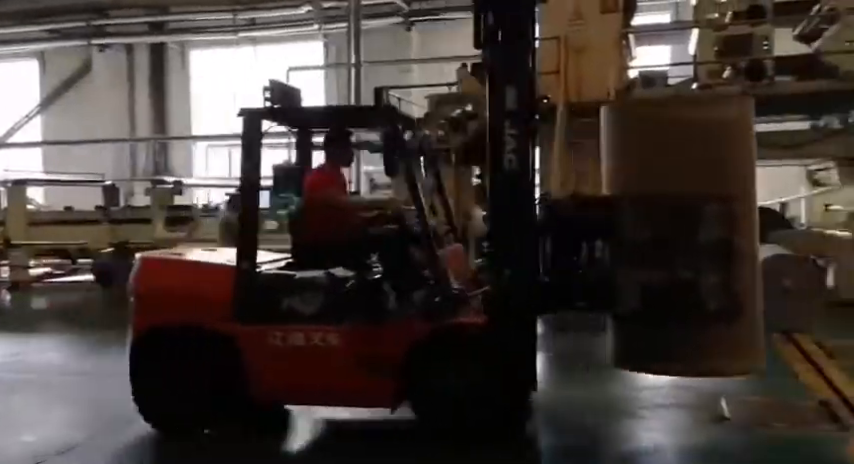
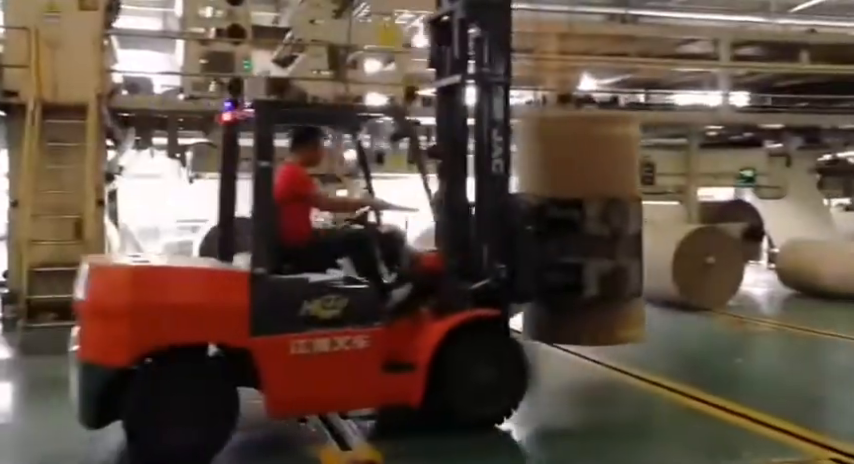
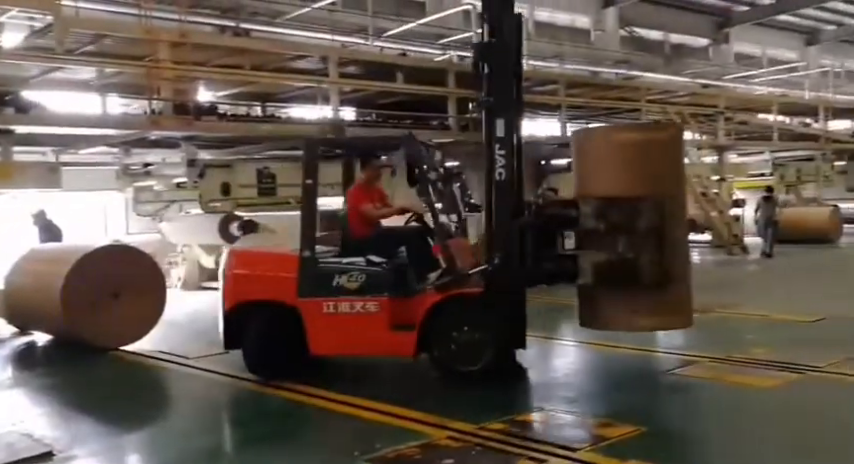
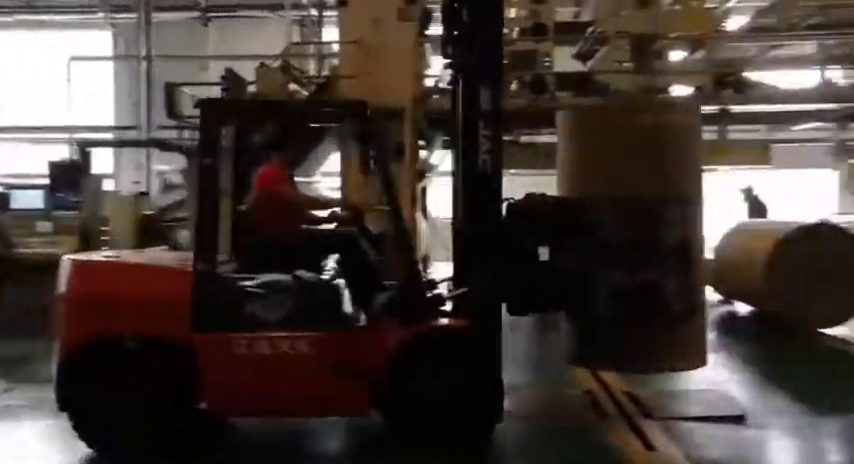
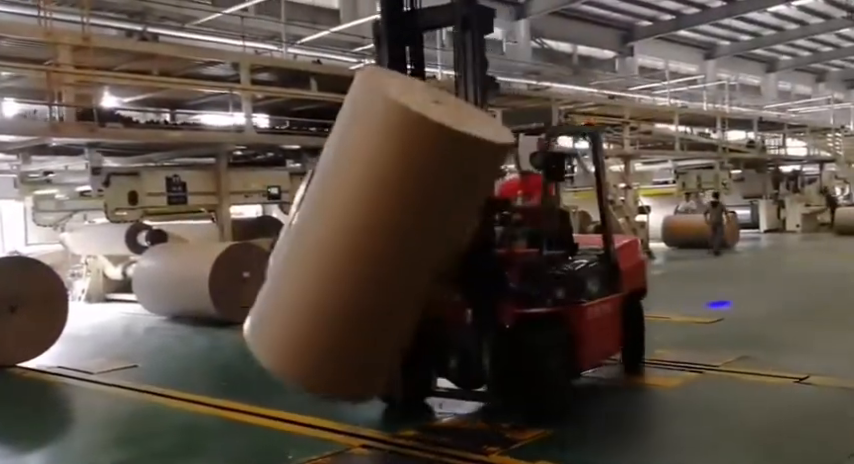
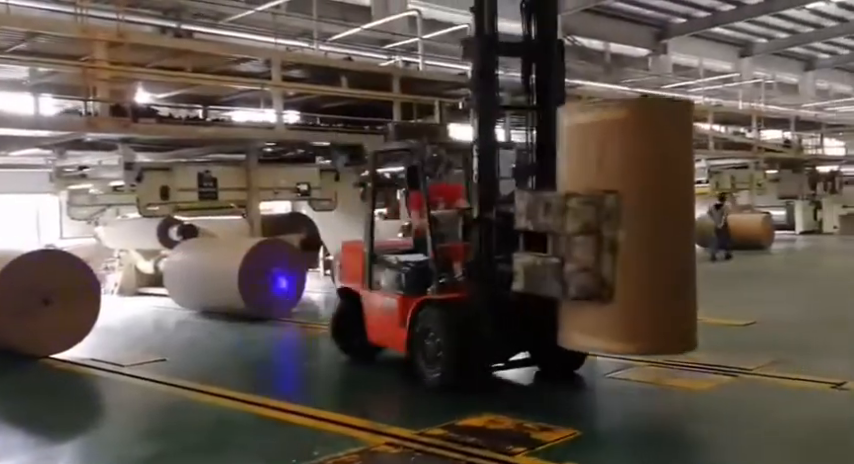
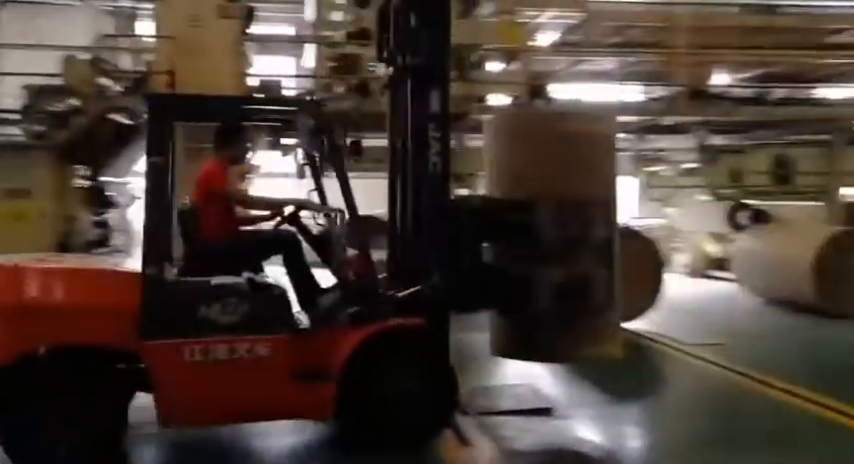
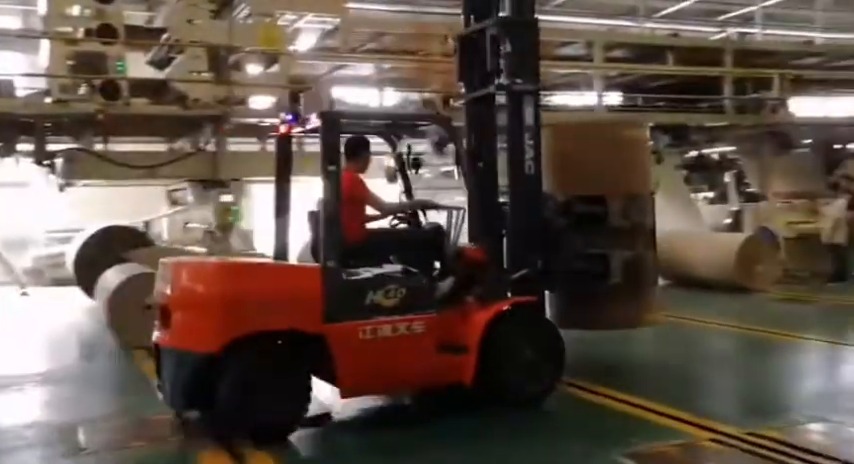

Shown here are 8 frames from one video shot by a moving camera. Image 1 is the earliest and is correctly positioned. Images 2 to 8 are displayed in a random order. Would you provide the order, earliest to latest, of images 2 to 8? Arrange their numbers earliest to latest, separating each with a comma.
4, 7, 2, 8, 3, 6, 5
